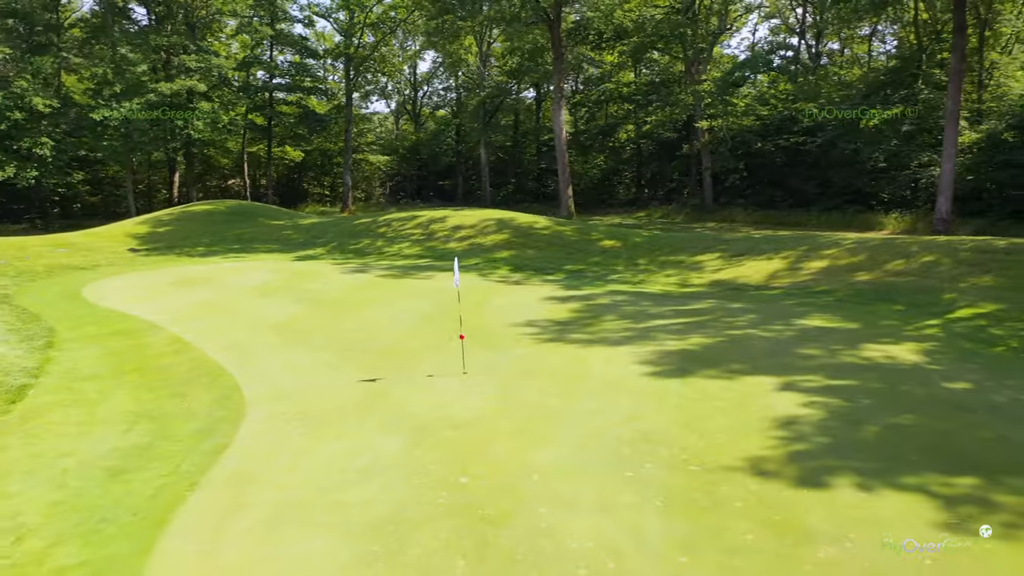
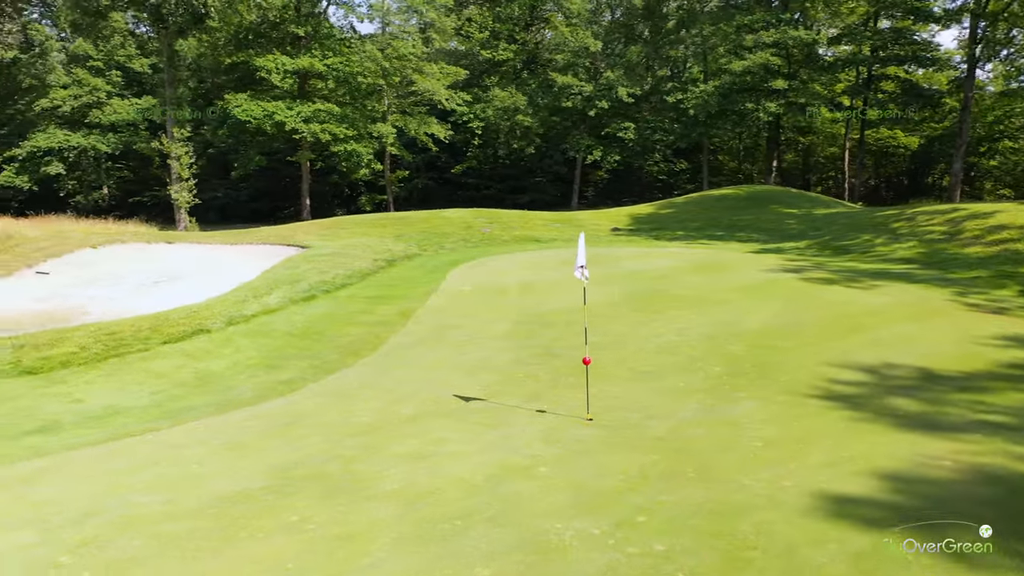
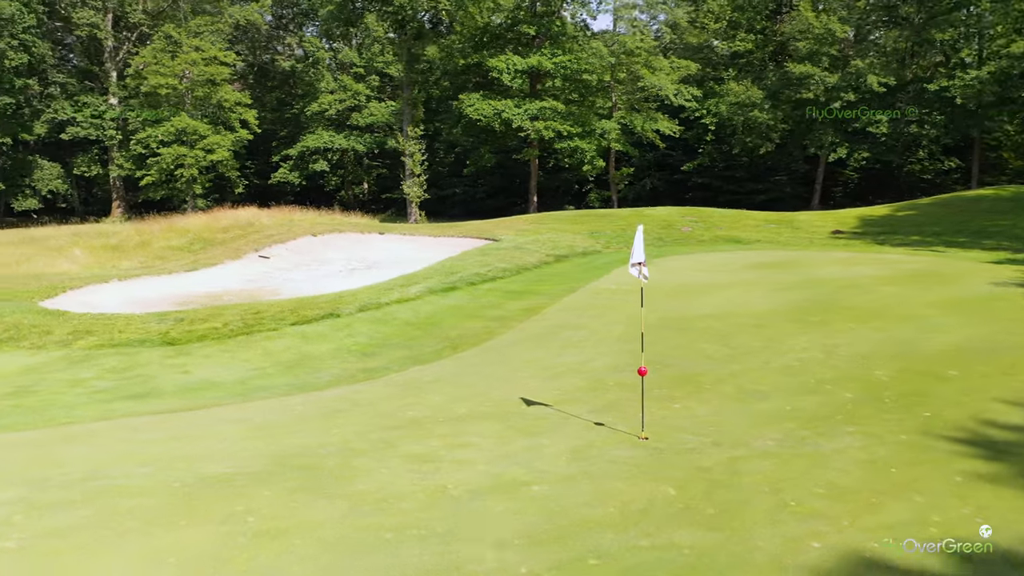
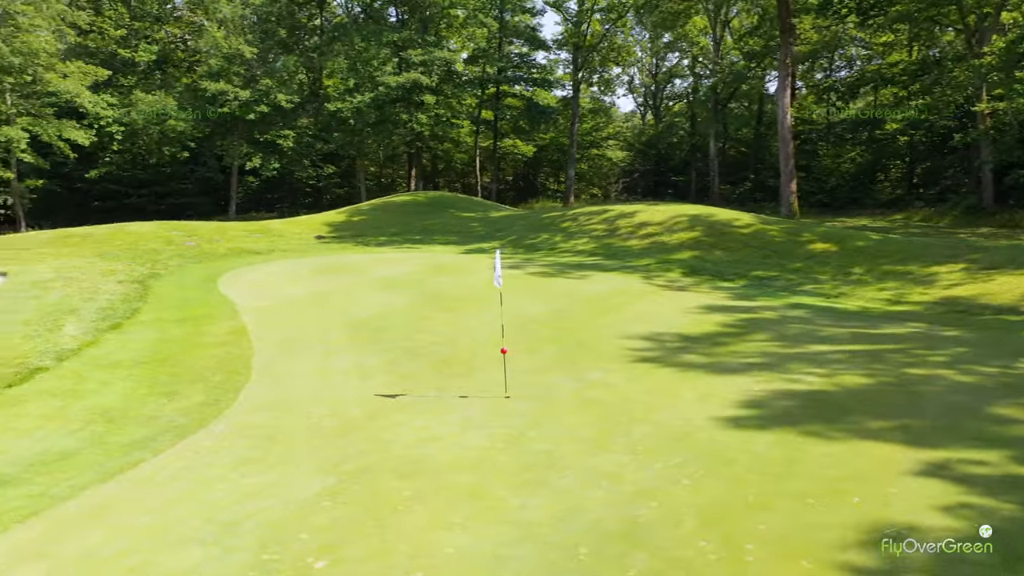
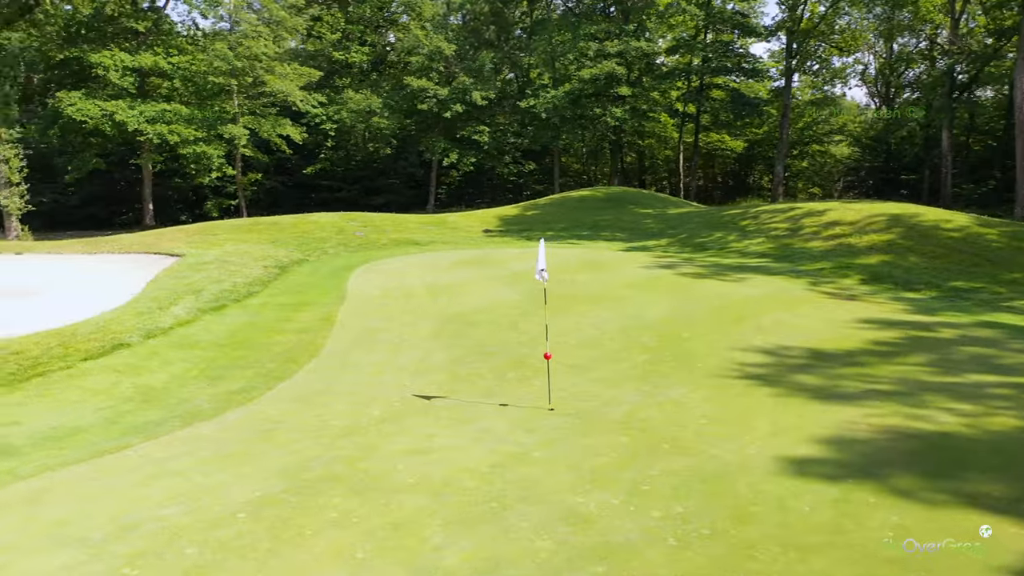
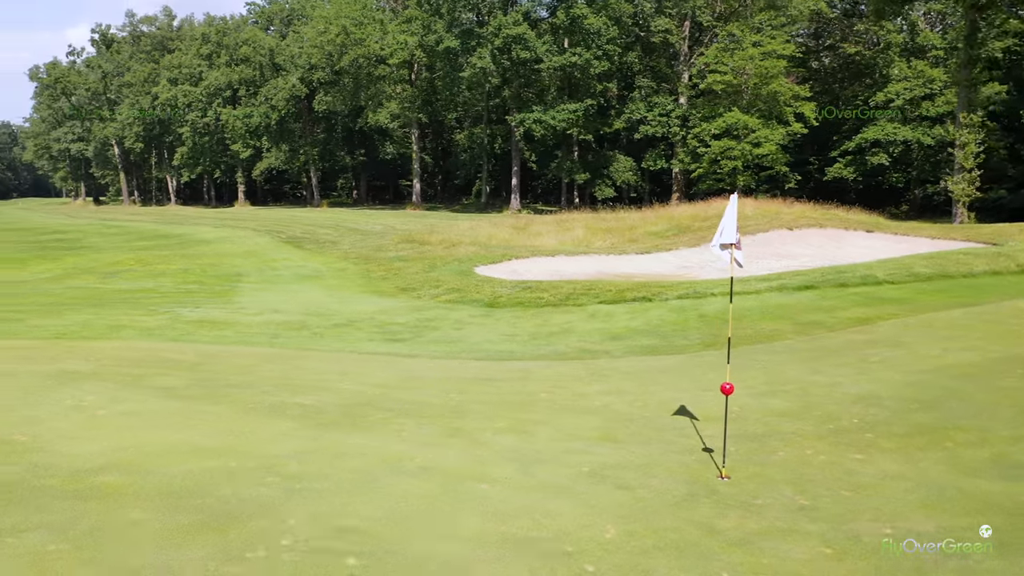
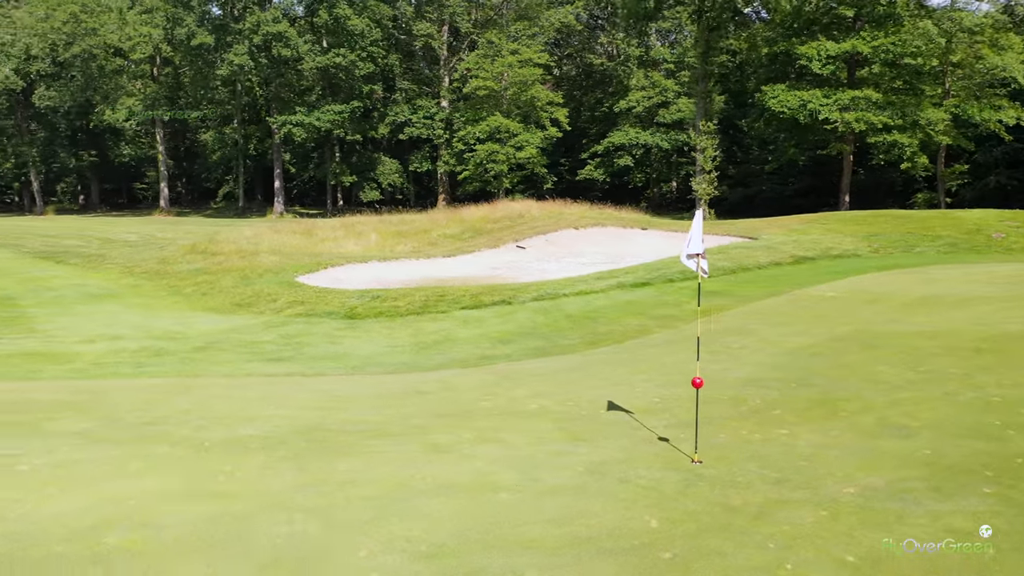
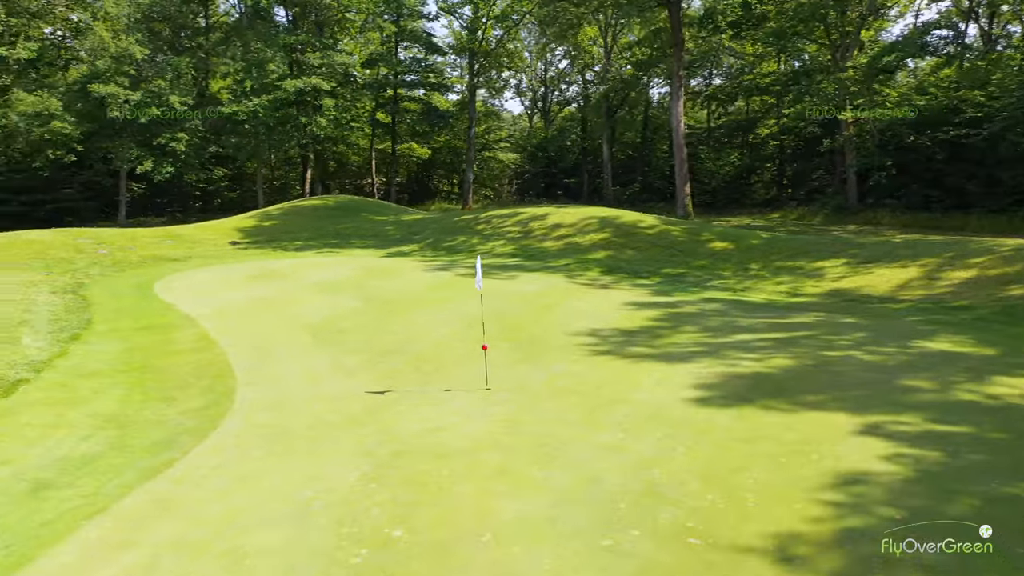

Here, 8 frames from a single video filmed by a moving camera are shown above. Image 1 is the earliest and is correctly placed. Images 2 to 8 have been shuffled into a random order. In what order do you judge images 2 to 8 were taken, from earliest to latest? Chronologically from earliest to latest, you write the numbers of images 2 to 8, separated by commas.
8, 4, 5, 2, 3, 7, 6
